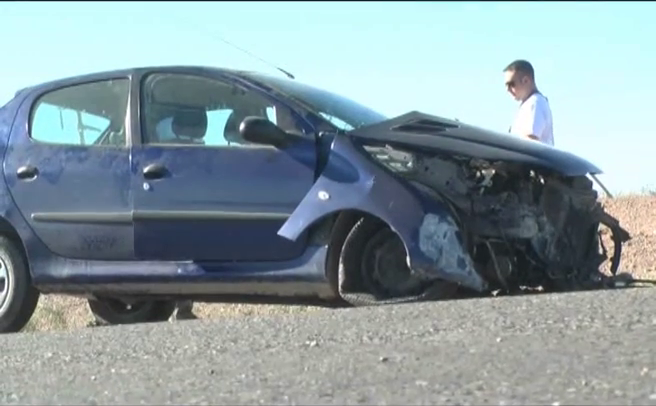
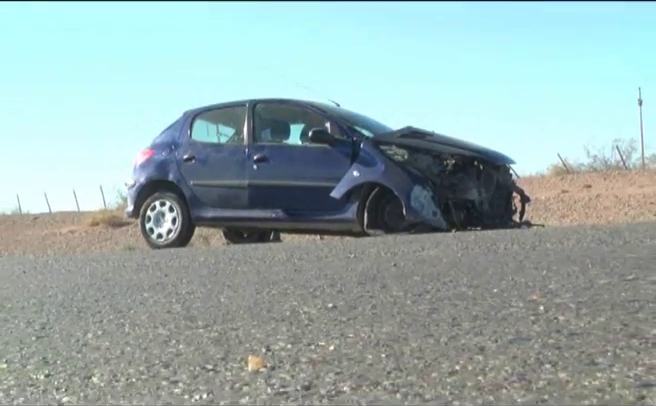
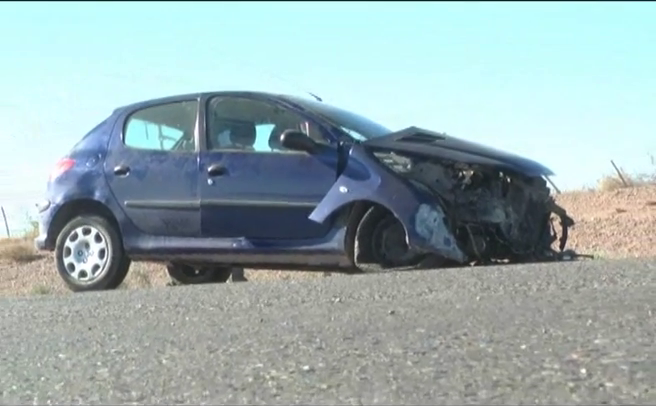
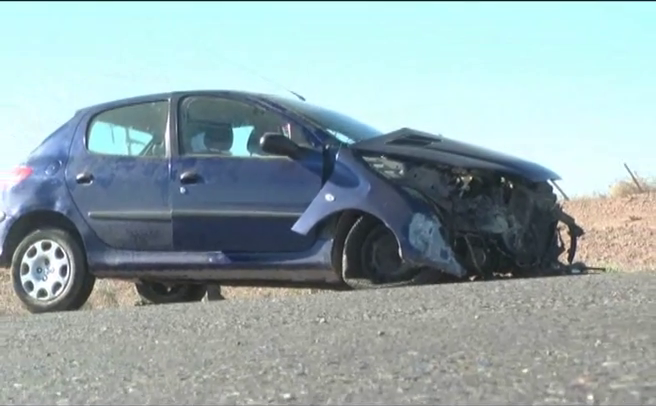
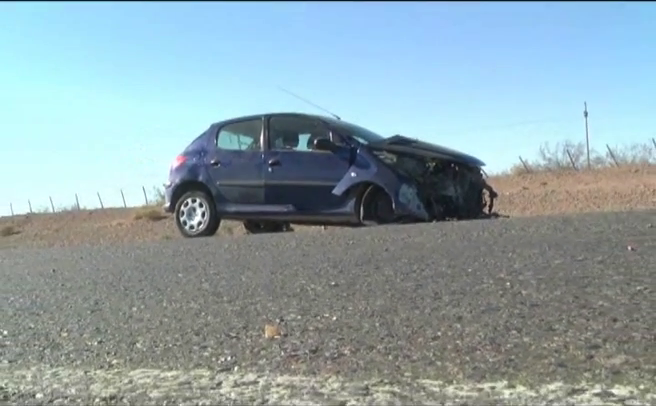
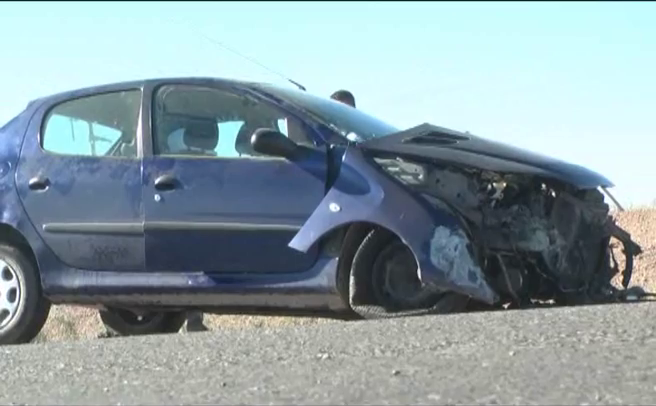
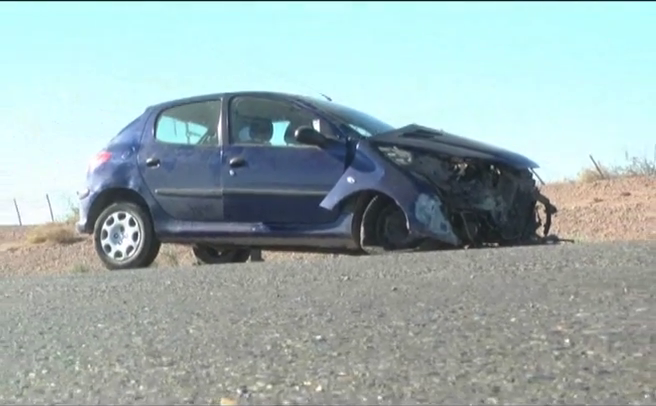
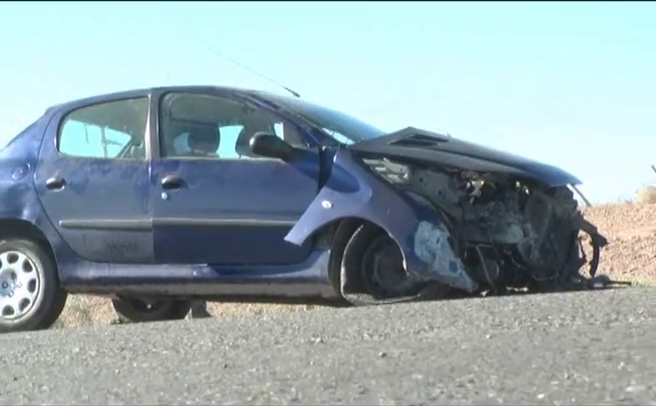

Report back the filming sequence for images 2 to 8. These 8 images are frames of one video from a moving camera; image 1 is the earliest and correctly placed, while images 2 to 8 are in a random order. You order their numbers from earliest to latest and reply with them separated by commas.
6, 8, 4, 3, 7, 2, 5
